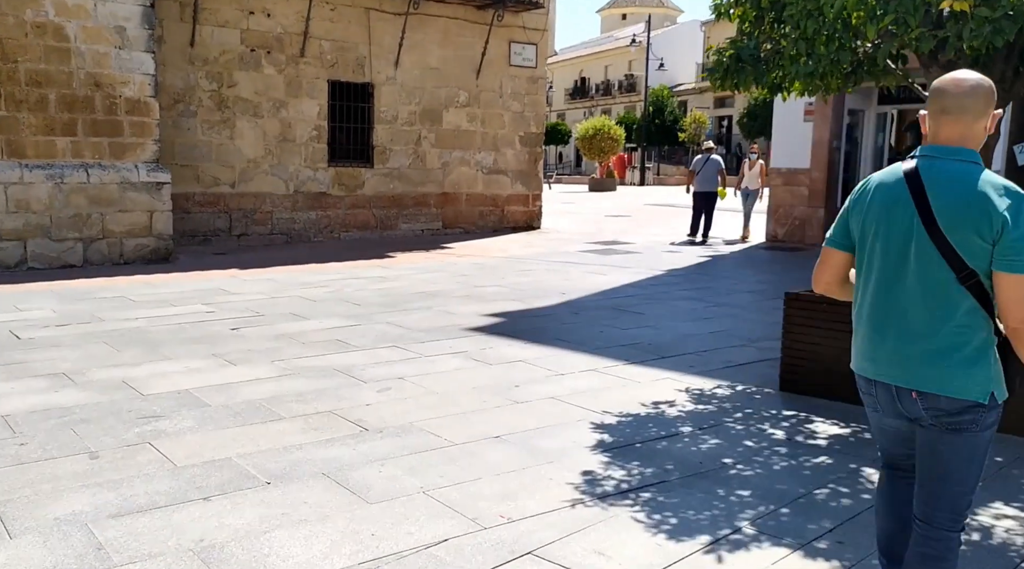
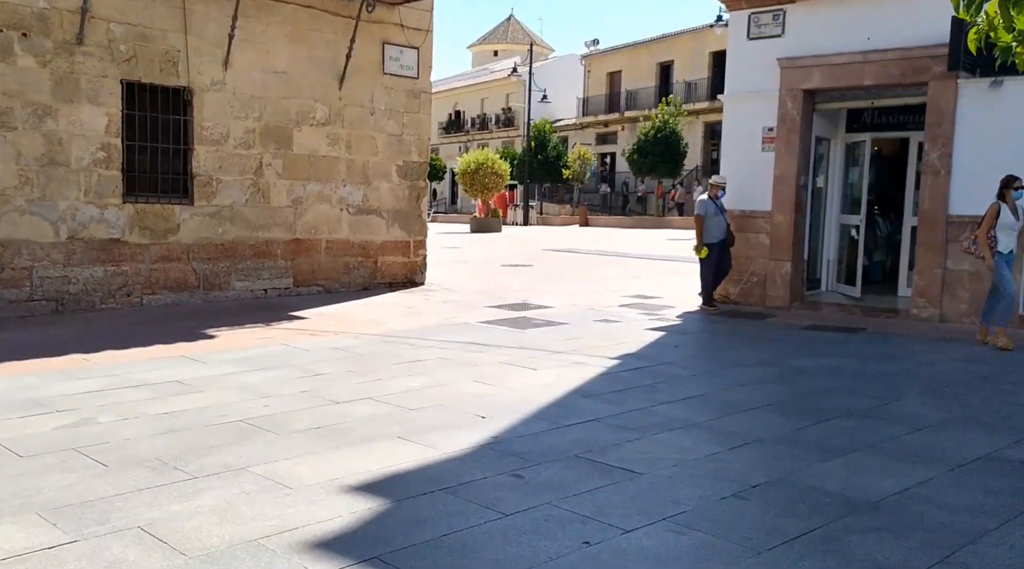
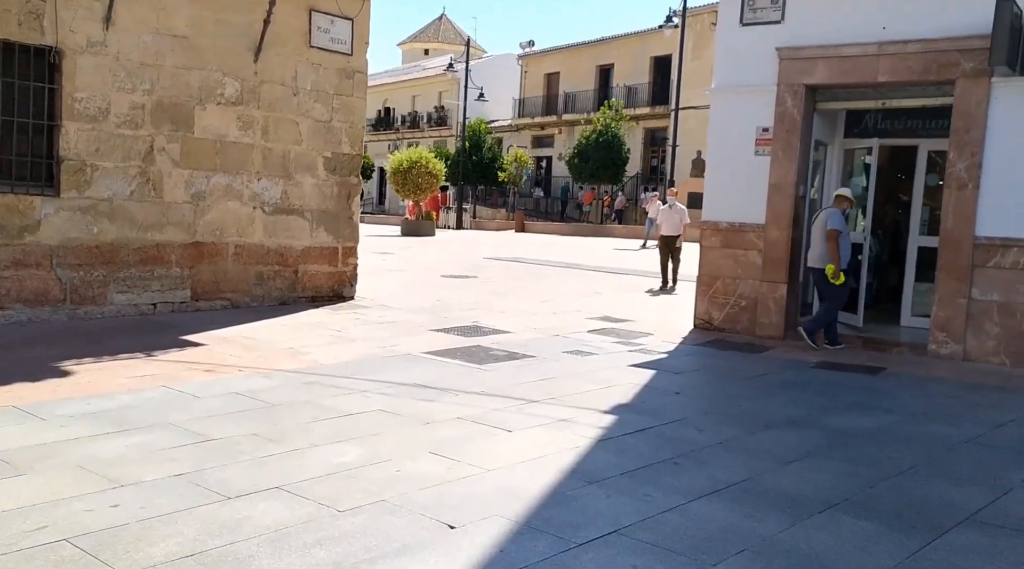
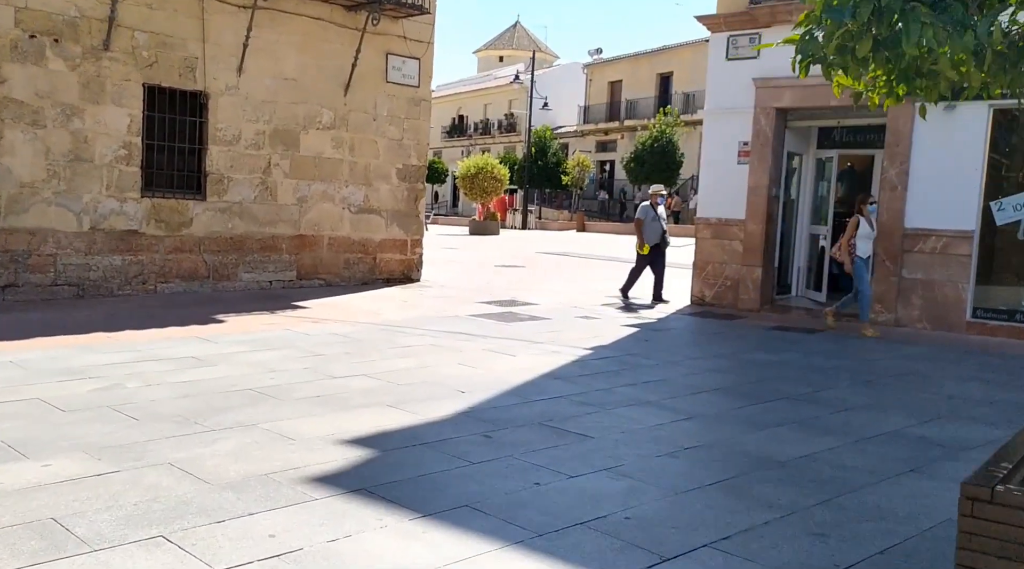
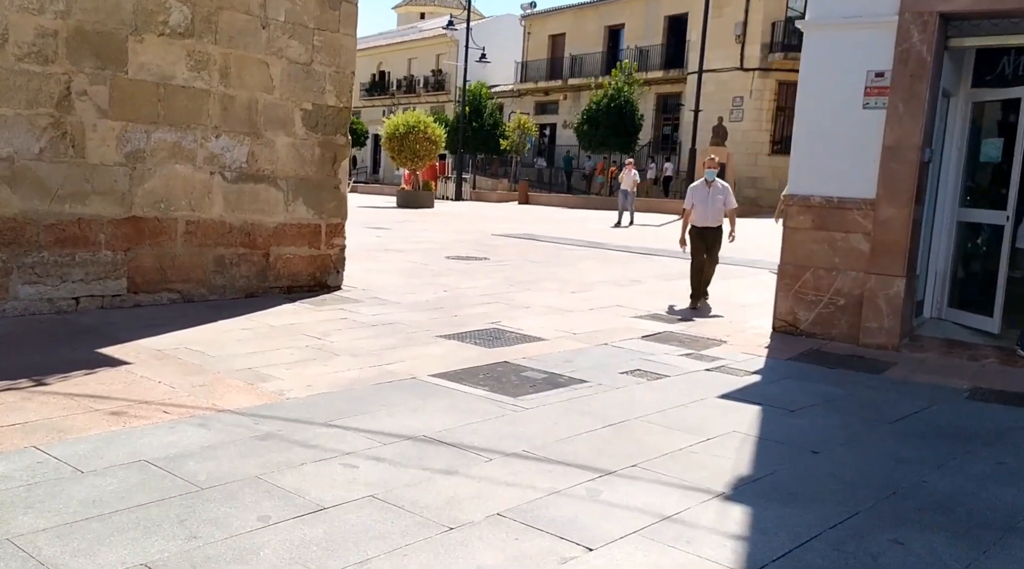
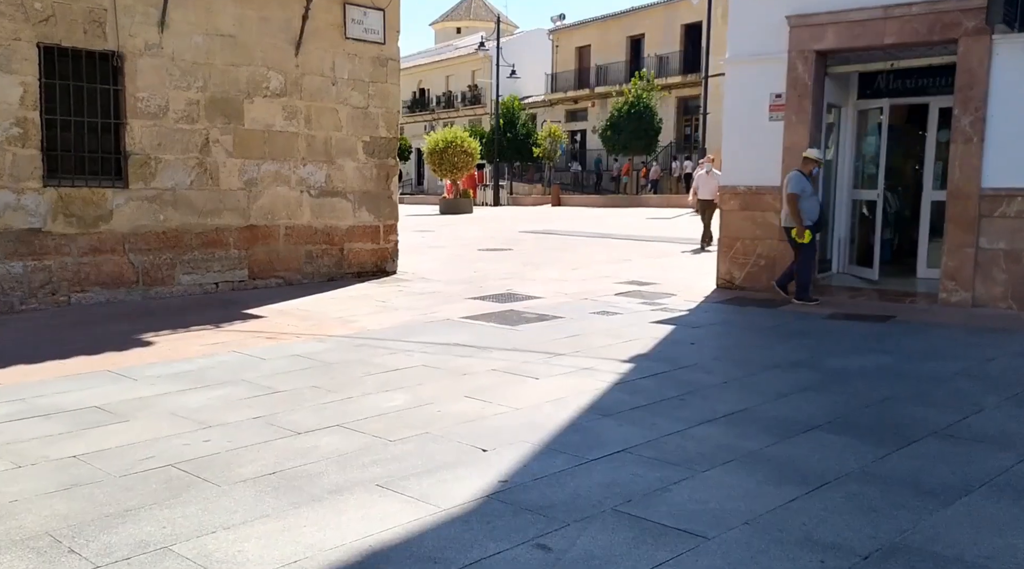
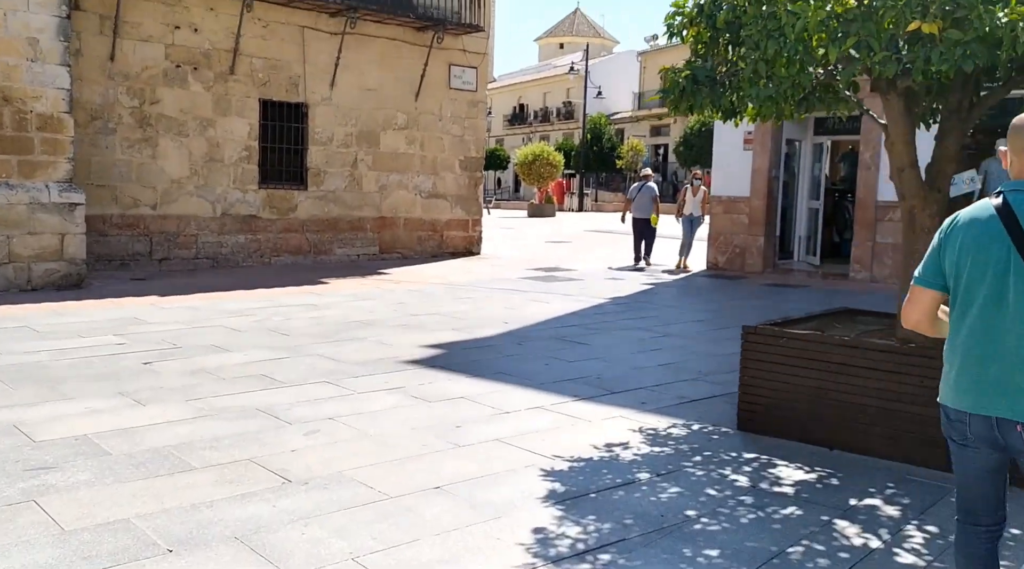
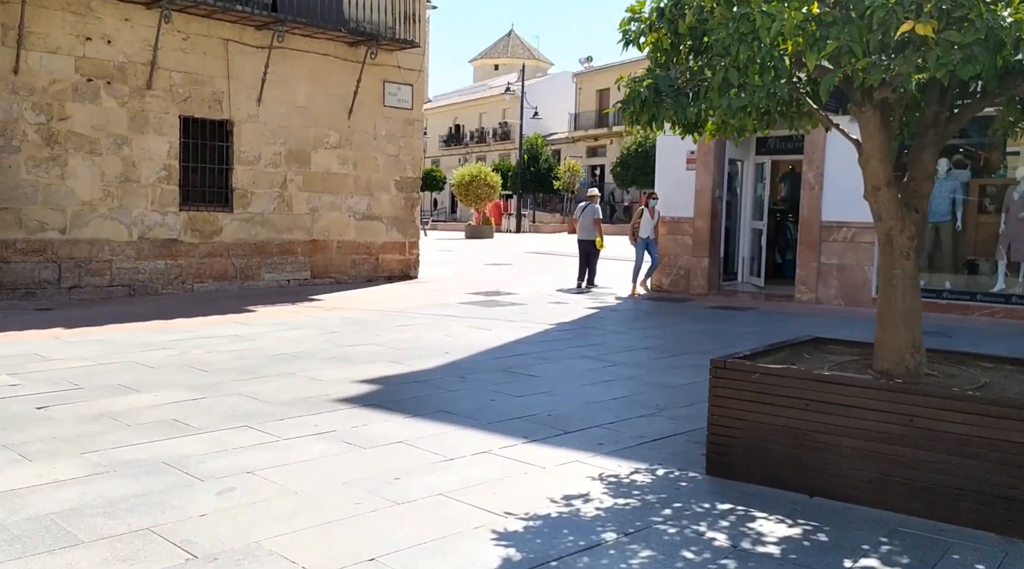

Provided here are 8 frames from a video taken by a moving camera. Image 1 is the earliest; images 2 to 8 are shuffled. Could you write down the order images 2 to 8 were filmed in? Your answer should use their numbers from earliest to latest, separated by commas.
7, 8, 4, 2, 6, 3, 5
